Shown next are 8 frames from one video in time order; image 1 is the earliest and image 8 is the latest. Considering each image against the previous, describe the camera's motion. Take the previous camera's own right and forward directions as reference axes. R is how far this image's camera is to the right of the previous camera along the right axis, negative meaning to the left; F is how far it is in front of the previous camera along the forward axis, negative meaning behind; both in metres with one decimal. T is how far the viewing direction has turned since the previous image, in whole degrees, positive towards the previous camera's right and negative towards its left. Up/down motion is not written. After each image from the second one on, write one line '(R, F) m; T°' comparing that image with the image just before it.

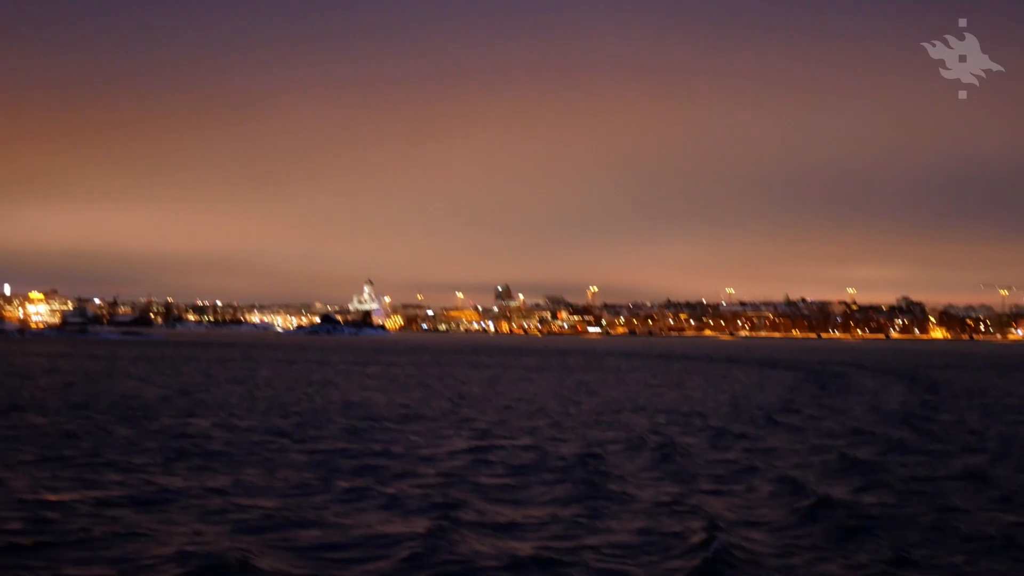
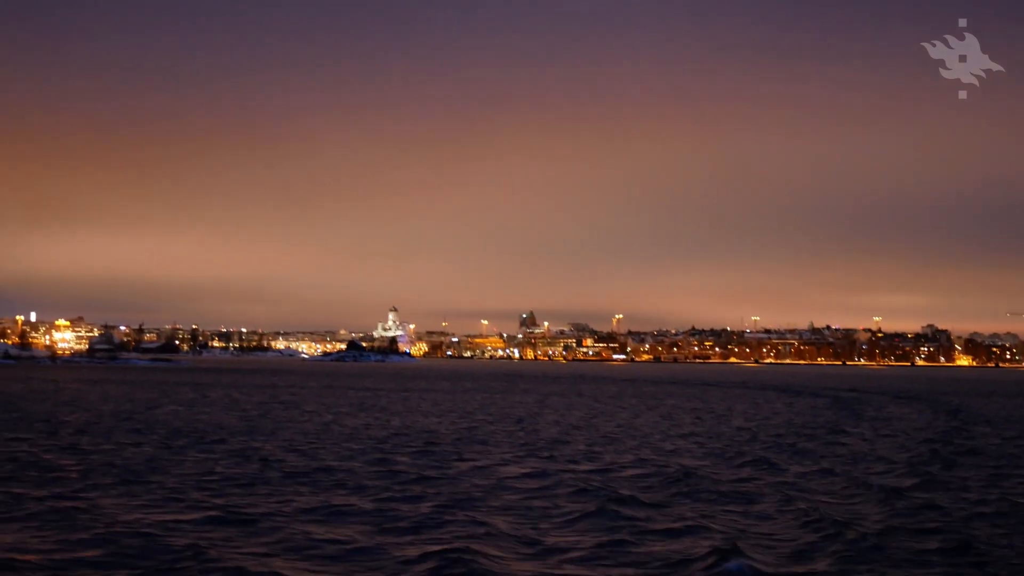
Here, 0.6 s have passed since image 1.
(-1.1, +0.1) m; -1°
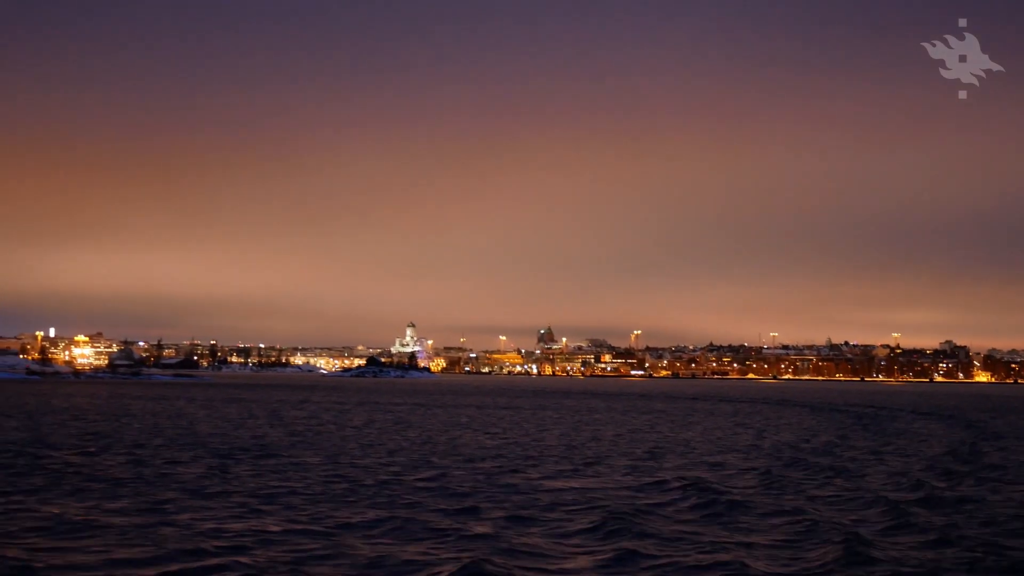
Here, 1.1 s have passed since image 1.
(-1.0, +0.1) m; -1°
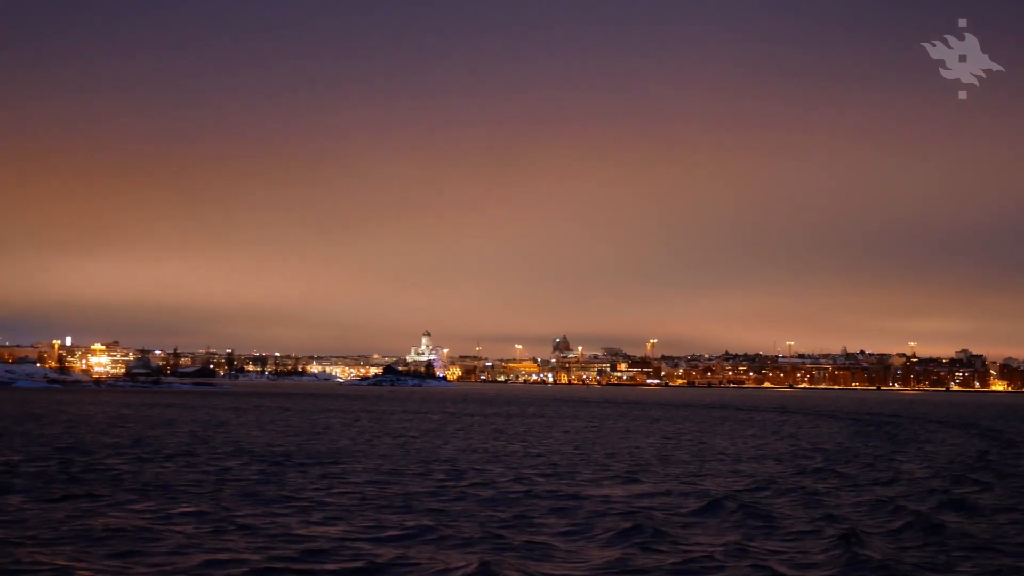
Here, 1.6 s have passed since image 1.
(-0.8, 0.0) m; 0°
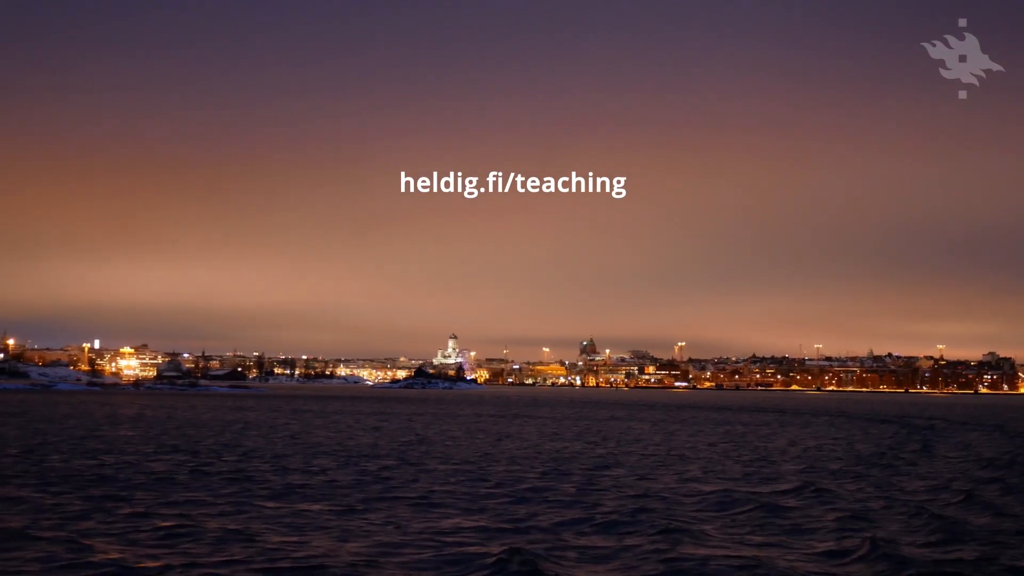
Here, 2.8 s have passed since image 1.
(-1.8, +0.1) m; -1°
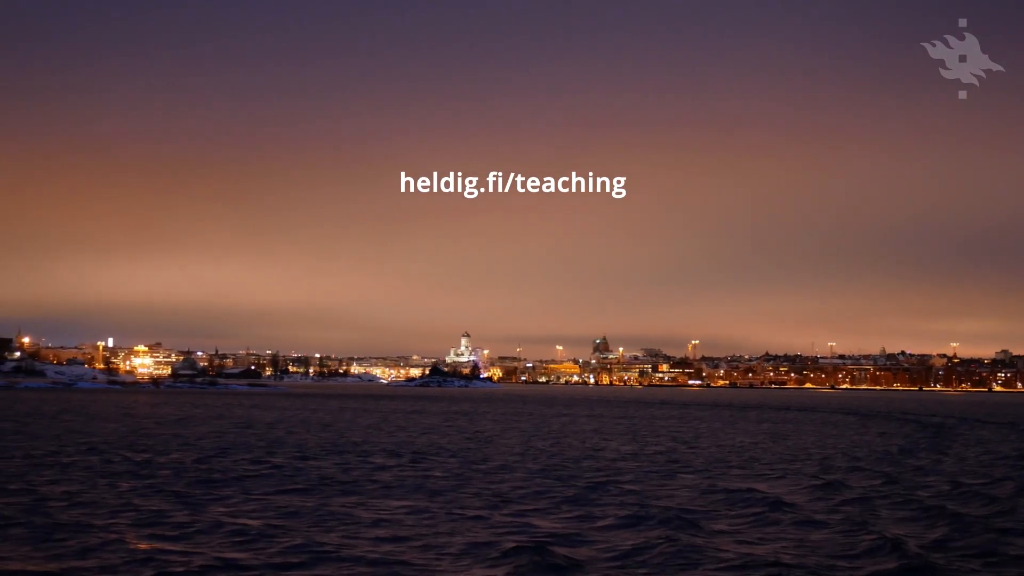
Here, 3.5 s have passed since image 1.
(-1.1, +0.1) m; 0°
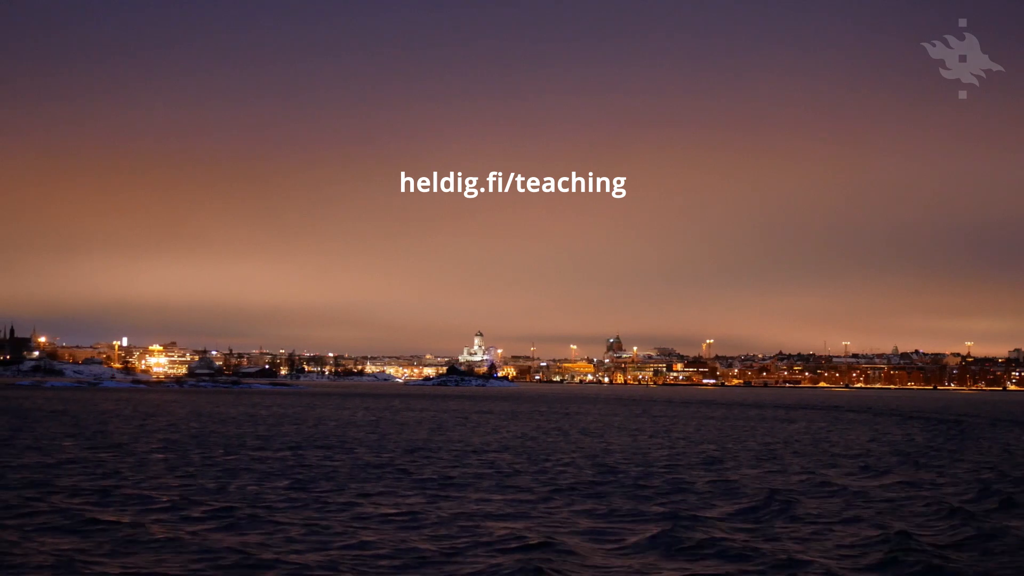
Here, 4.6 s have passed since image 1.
(-1.5, 0.0) m; 0°
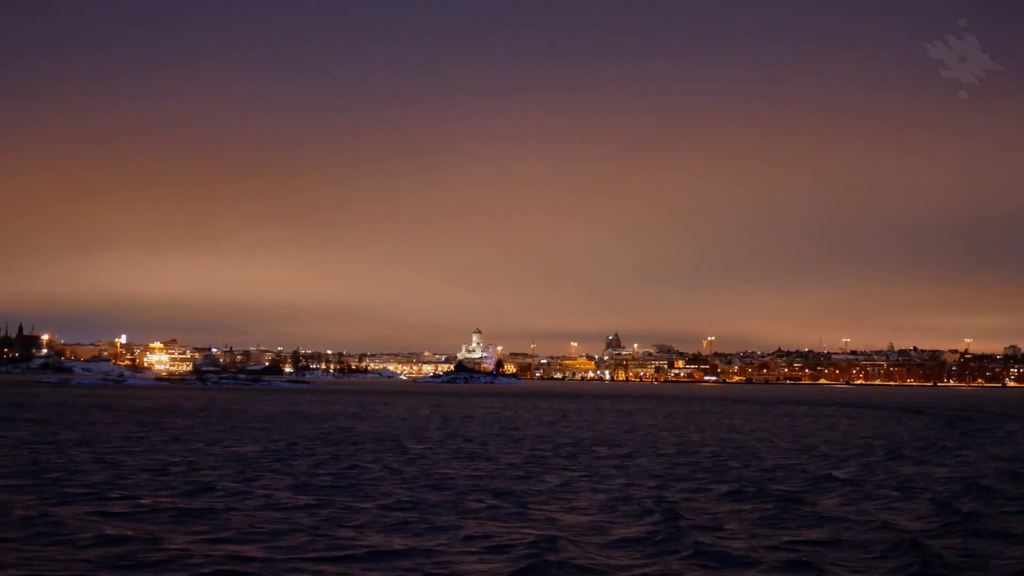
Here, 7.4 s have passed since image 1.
(-3.1, -0.4) m; +2°
